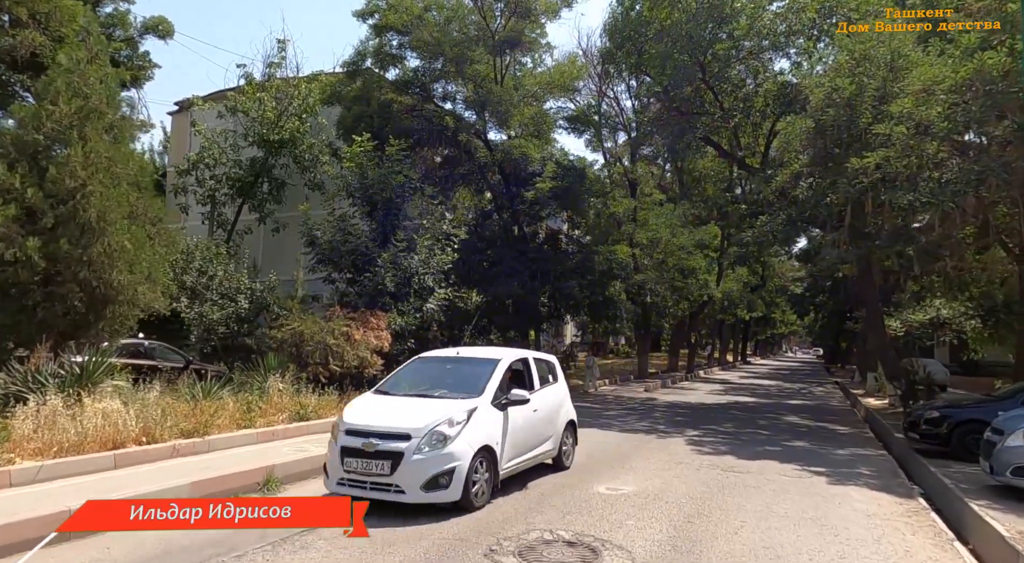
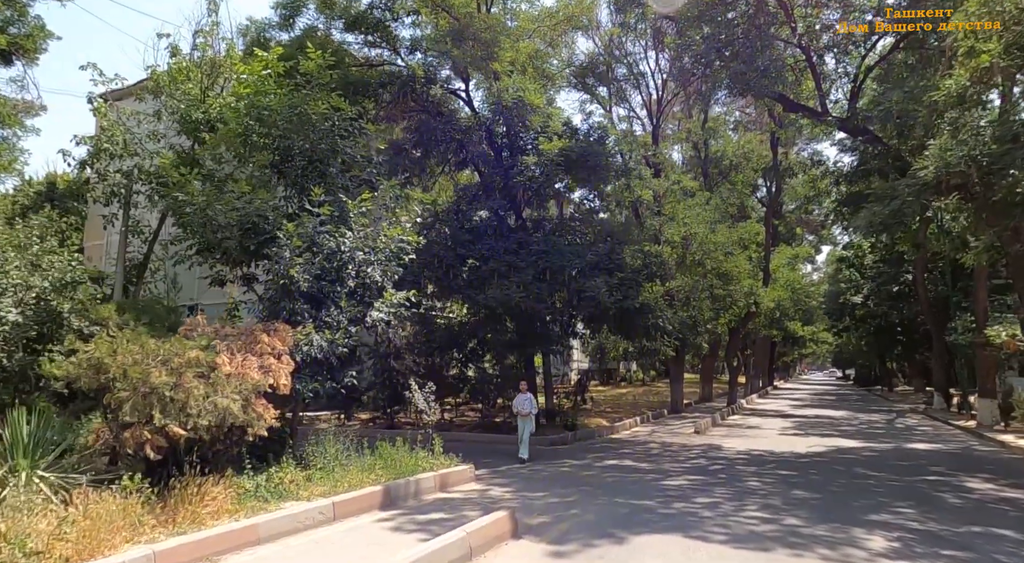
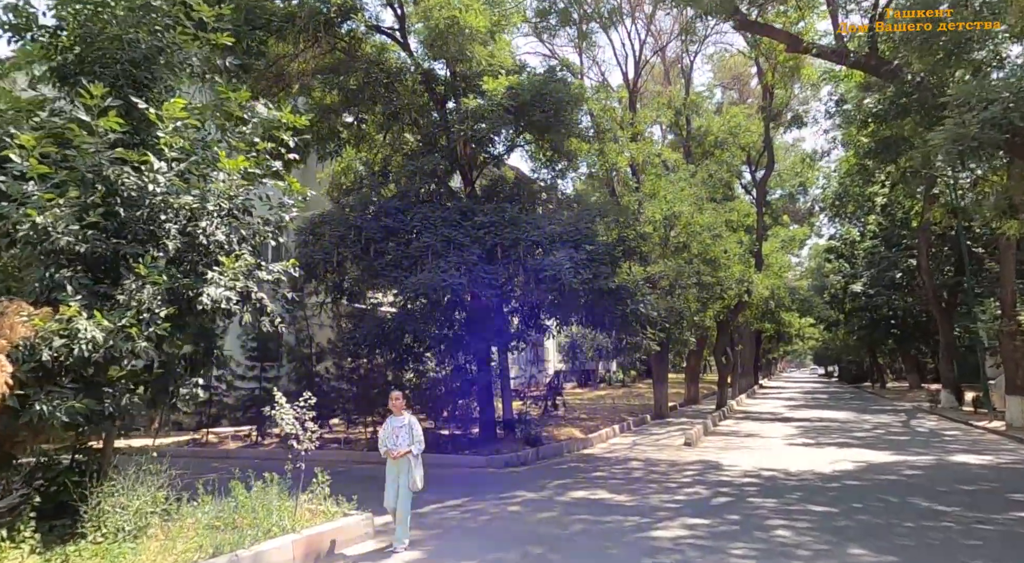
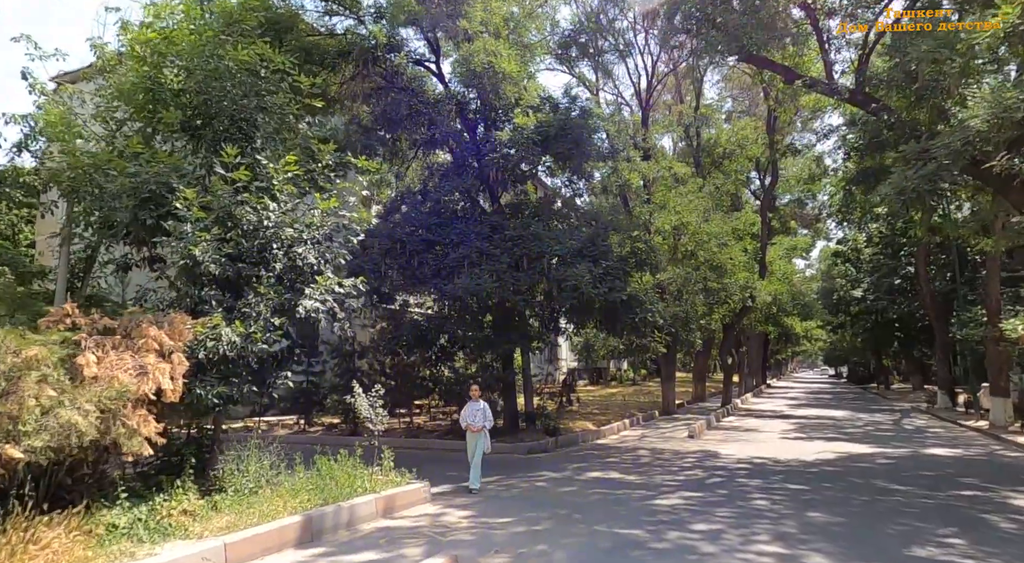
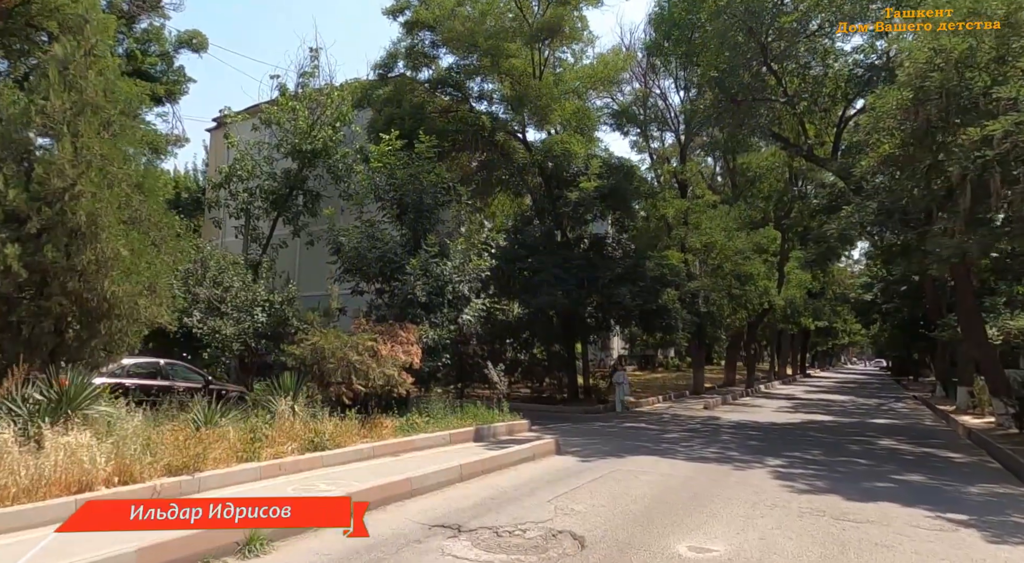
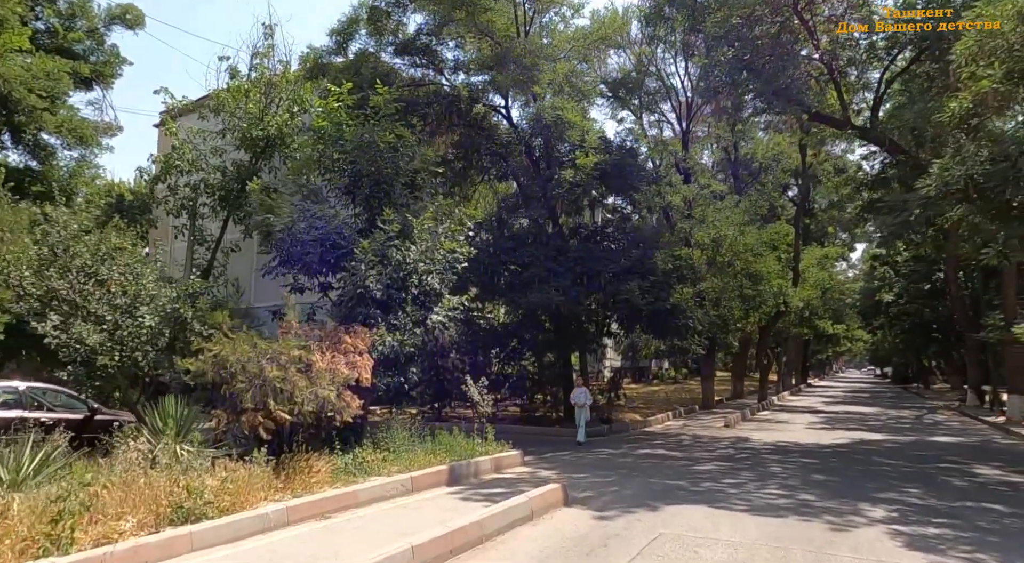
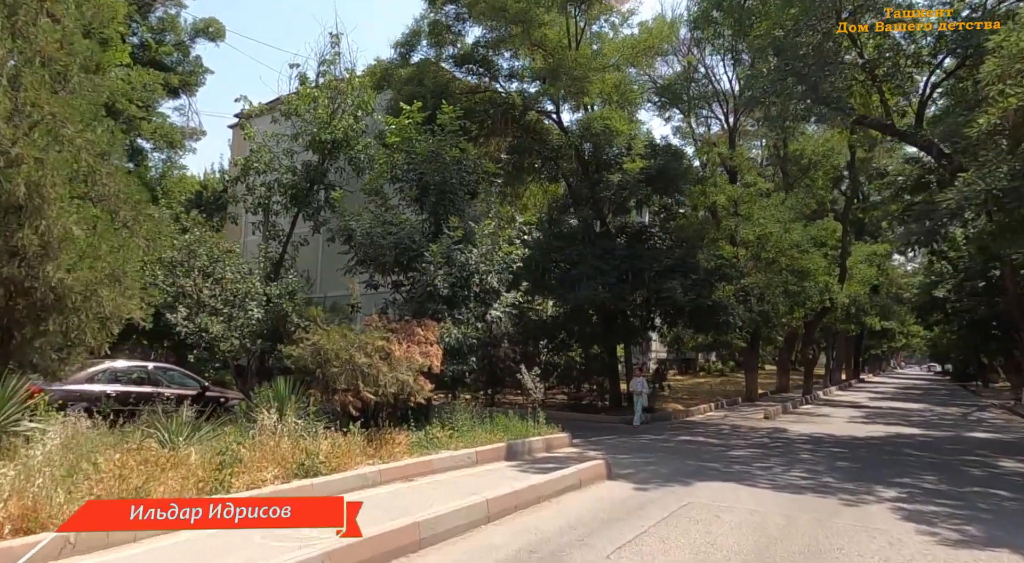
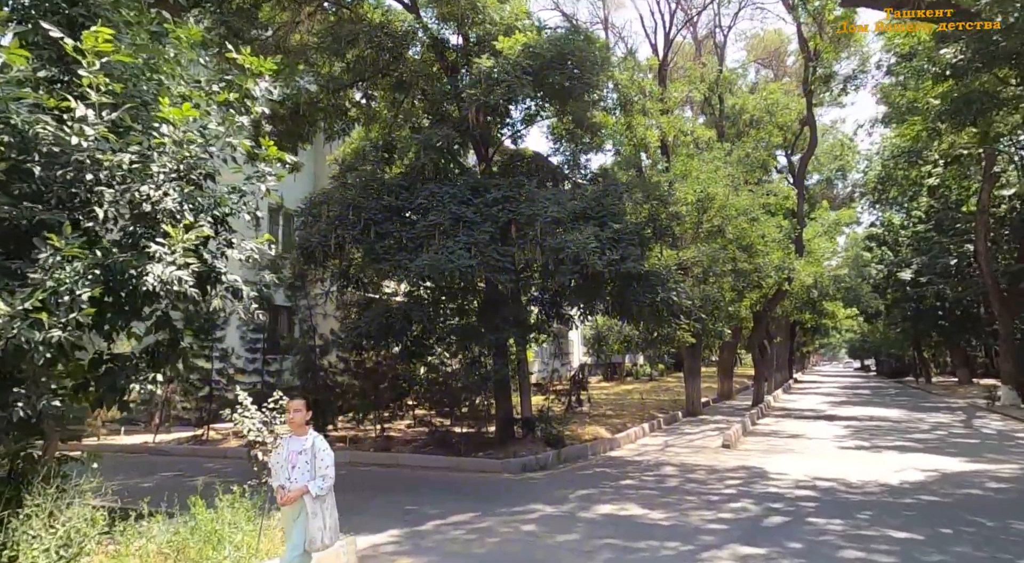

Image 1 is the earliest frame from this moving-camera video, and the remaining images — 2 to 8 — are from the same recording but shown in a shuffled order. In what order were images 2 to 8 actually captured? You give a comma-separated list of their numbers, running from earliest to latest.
5, 7, 6, 2, 4, 3, 8
